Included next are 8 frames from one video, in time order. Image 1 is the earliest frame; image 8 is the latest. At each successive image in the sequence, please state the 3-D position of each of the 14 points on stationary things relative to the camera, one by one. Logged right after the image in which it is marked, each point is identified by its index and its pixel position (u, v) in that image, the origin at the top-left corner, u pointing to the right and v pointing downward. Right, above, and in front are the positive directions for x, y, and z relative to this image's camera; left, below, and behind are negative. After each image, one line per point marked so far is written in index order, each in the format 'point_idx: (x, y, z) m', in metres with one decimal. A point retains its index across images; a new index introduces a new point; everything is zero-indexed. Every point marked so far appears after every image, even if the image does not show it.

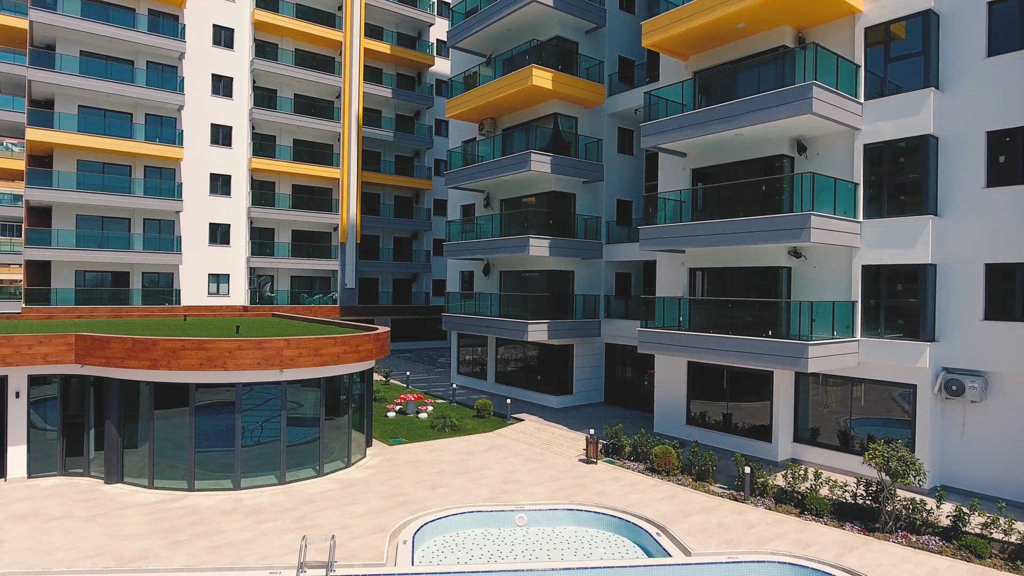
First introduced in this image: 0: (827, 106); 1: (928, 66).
0: (+7.5, +4.3, +11.6) m
1: (+9.7, +5.1, +11.4) m
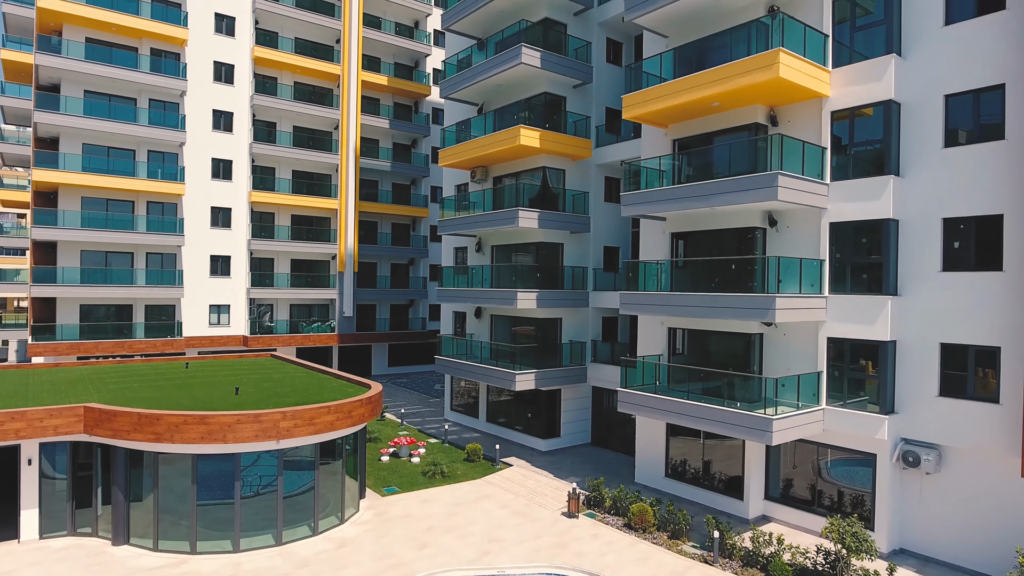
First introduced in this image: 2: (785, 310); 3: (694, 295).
0: (+7.1, +2.4, +12.3) m
1: (+9.3, +3.3, +12.1) m
2: (+6.8, -0.6, +12.2) m
3: (+5.1, -0.3, +13.7) m
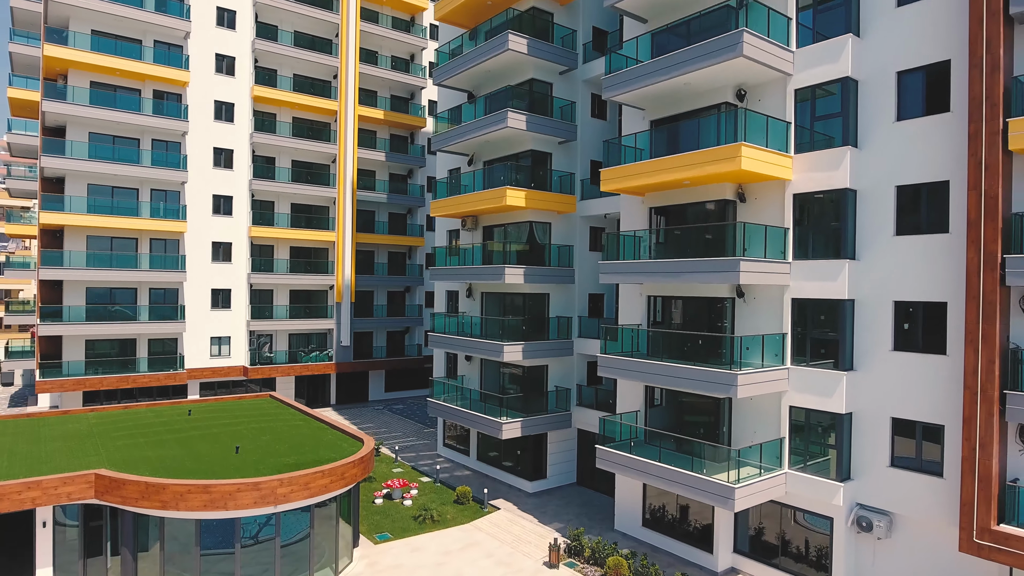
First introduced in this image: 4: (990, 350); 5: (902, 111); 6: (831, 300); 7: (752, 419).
0: (+6.6, +0.4, +13.1) m
1: (+8.8, +1.3, +12.9) m
2: (+6.3, -2.6, +13.0) m
3: (+4.6, -2.3, +14.5) m
4: (+10.4, -1.3, +10.6) m
5: (+9.9, +4.5, +12.3) m
6: (+8.5, -0.3, +13.1) m
7: (+7.1, -3.9, +14.4) m
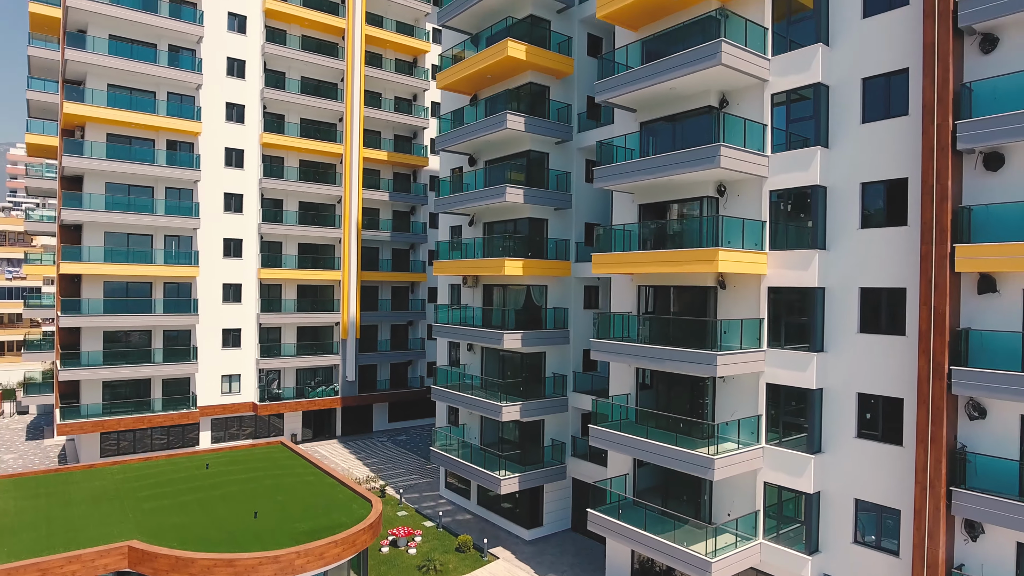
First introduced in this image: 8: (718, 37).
0: (+6.5, +0.7, +14.3) m
1: (+8.8, +1.6, +14.1) m
2: (+6.2, -2.2, +14.2) m
3: (+4.6, -1.9, +15.7) m
4: (+10.4, -1.0, +11.8) m
5: (+9.9, +4.9, +13.5) m
6: (+8.5, 0.0, +14.2) m
7: (+7.1, -3.5, +15.6) m
8: (+6.1, +7.2, +14.7) m
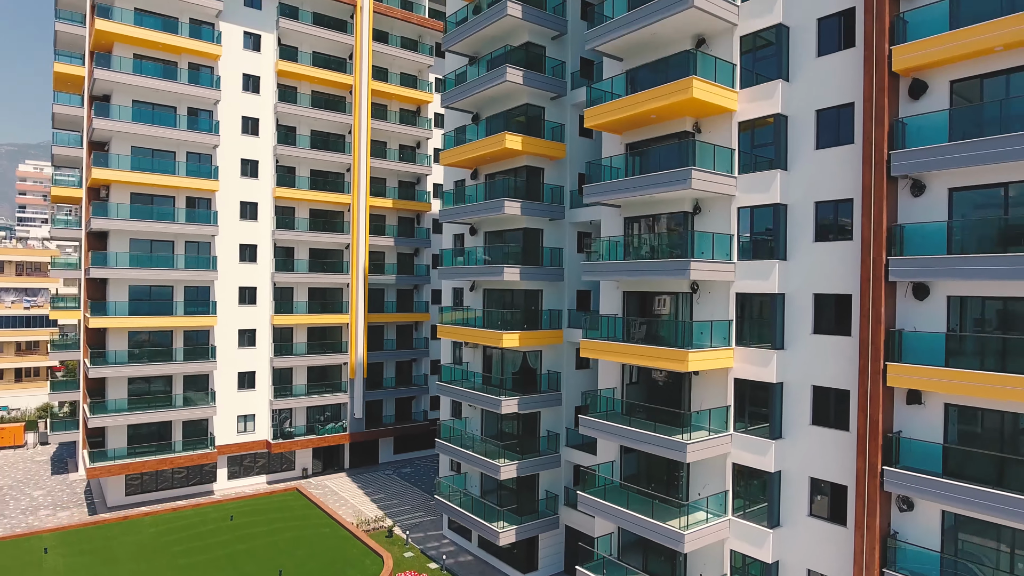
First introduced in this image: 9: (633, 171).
0: (+6.4, -2.4, +16.3) m
1: (+8.7, -1.5, +16.0) m
2: (+6.1, -5.3, +16.2) m
3: (+4.5, -5.0, +17.7) m
4: (+10.2, -4.1, +13.7) m
5: (+9.7, +1.7, +15.5) m
6: (+8.4, -3.1, +16.2) m
7: (+6.9, -6.6, +17.5) m
8: (+6.0, +4.1, +16.6) m
9: (+4.4, +4.1, +18.6) m
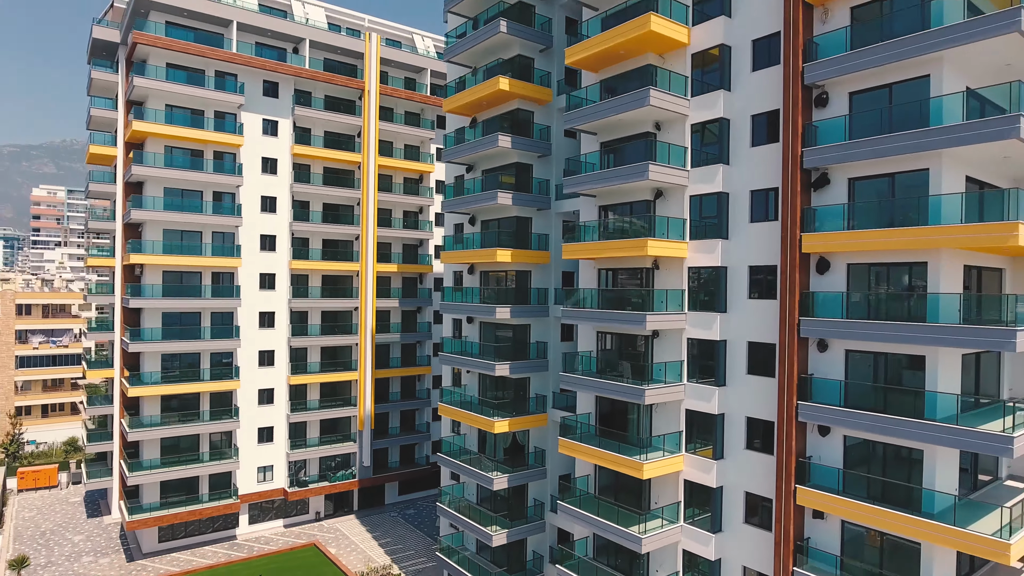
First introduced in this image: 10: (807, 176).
0: (+5.9, -7.2, +19.7) m
1: (+8.2, -6.3, +19.5) m
2: (+5.6, -10.1, +19.6) m
3: (+4.0, -9.8, +21.1) m
4: (+9.7, -8.9, +17.1) m
5: (+9.3, -3.1, +18.9) m
6: (+7.9, -7.9, +19.6) m
7: (+6.4, -11.4, +21.0) m
8: (+5.5, -0.7, +20.0) m
9: (+3.9, -0.7, +22.0) m
10: (+10.4, +4.0, +17.2) m
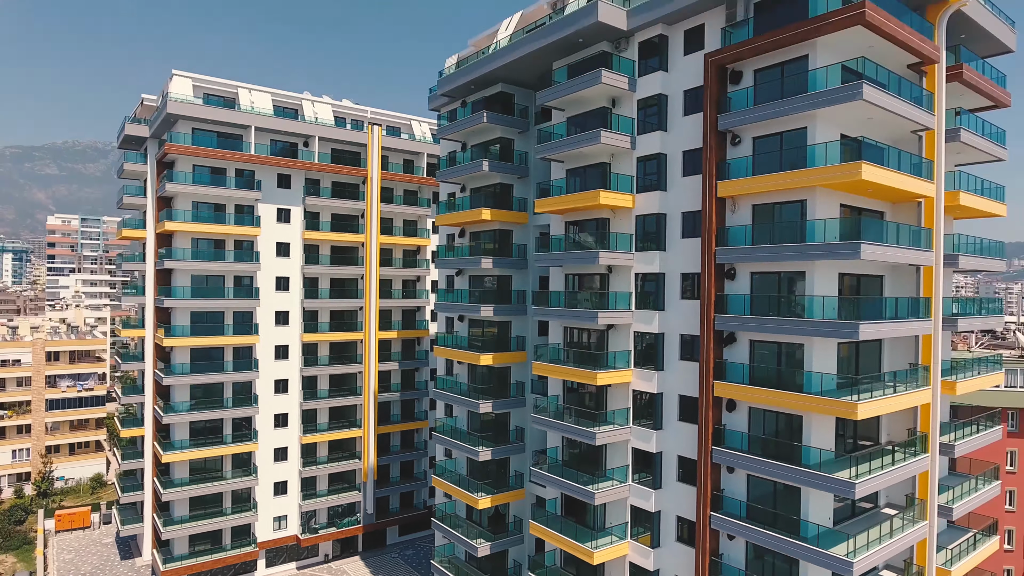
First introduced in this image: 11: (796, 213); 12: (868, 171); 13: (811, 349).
0: (+4.8, -13.2, +24.3) m
1: (+7.0, -12.3, +24.0) m
2: (+4.5, -16.1, +24.2) m
3: (+2.9, -15.8, +25.7) m
4: (+8.6, -14.9, +21.7) m
5: (+8.1, -9.1, +23.4) m
6: (+6.8, -13.9, +24.2) m
7: (+5.3, -17.4, +25.6) m
8: (+4.4, -6.7, +24.5) m
9: (+2.8, -6.7, +26.5) m
10: (+9.3, -2.0, +21.8) m
11: (+11.7, +3.1, +20.0) m
12: (+13.2, +4.3, +18.1) m
13: (+11.9, -2.4, +19.4) m
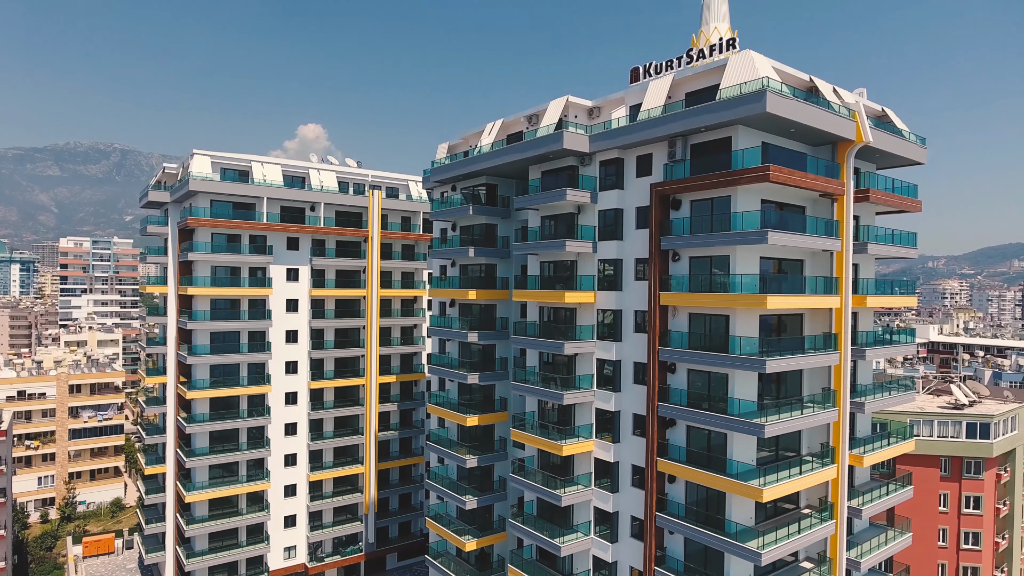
0: (+3.6, -18.1, +28.6) m
1: (+5.9, -17.2, +28.3) m
2: (+3.3, -21.0, +28.5) m
3: (+1.7, -20.7, +30.0) m
4: (+7.4, -19.8, +26.0) m
5: (+6.9, -14.0, +27.7) m
6: (+5.6, -18.8, +28.5) m
7: (+4.1, -22.3, +29.9) m
8: (+3.2, -11.6, +28.8) m
9: (+1.6, -11.6, +30.8) m
10: (+8.1, -6.9, +26.0) m
11: (+10.5, -1.8, +24.2) m
12: (+12.0, -0.6, +22.4) m
13: (+10.7, -7.3, +23.6) m
